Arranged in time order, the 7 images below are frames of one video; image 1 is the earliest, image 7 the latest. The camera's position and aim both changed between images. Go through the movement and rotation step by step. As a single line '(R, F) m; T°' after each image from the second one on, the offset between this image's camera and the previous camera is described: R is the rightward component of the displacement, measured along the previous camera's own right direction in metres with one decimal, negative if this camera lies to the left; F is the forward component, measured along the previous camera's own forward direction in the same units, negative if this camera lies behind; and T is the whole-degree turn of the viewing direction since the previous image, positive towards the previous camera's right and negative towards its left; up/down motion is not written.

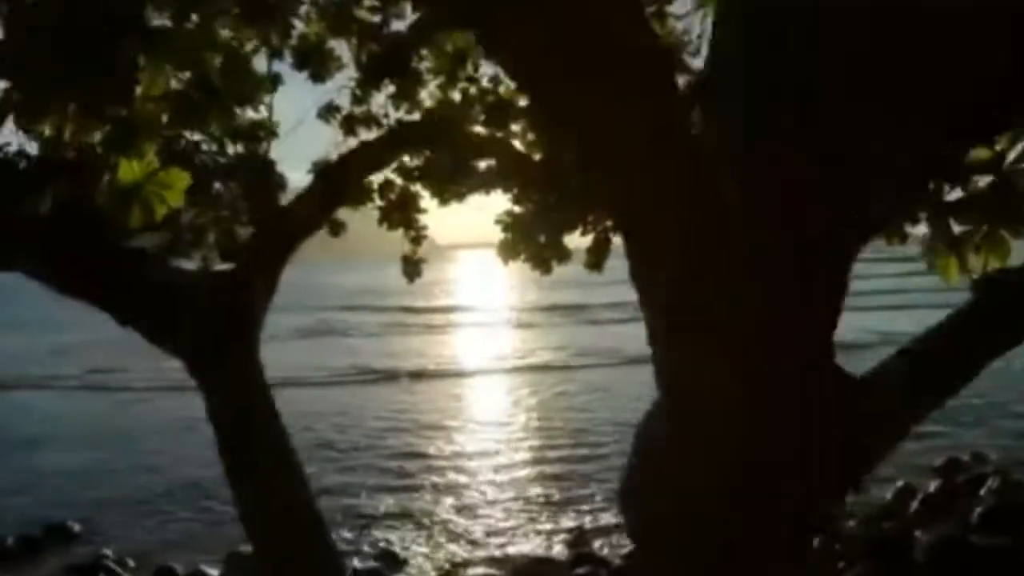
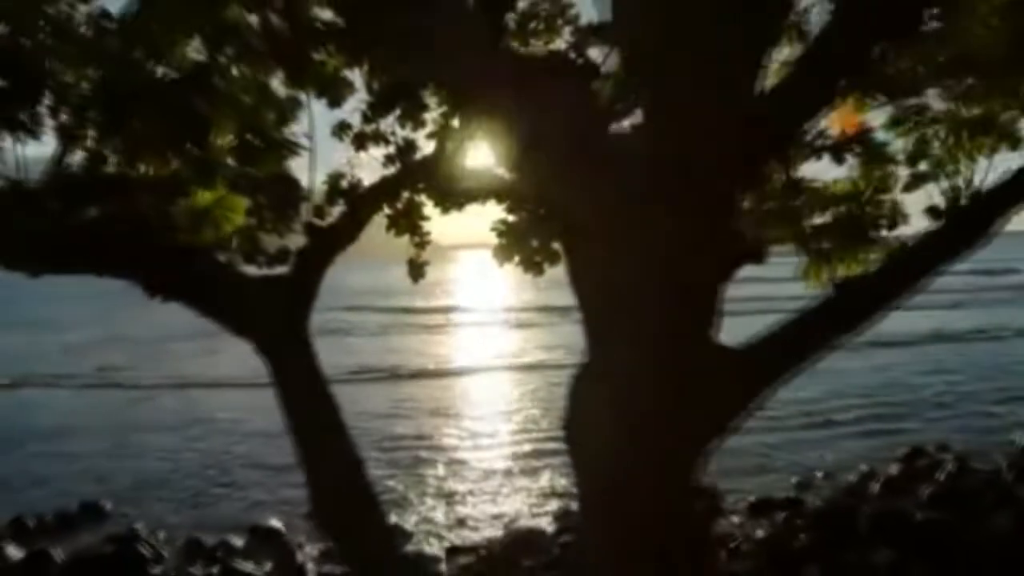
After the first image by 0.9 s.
(+0.1, -1.2) m; 0°
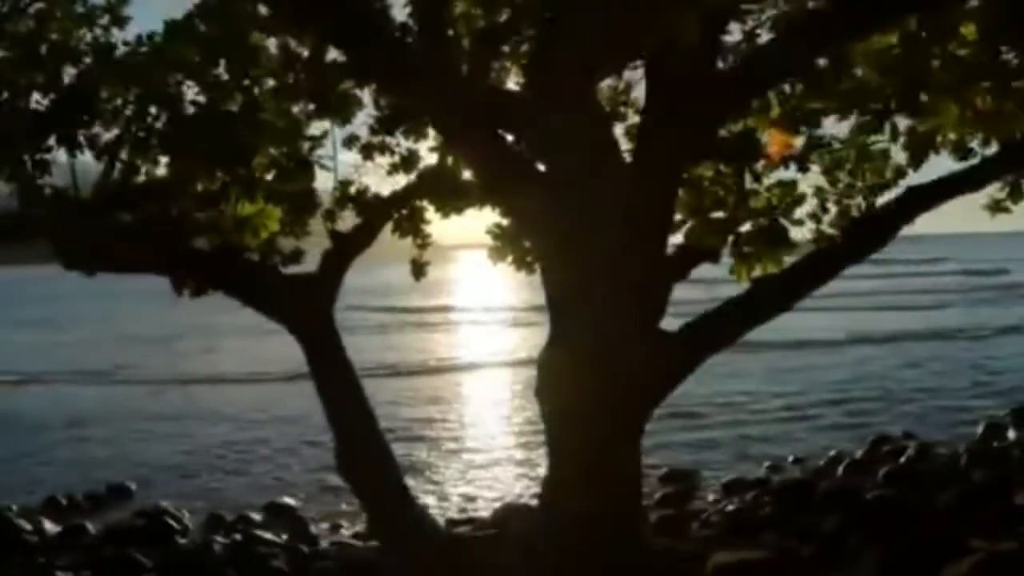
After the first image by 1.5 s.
(+0.1, -1.2) m; 0°
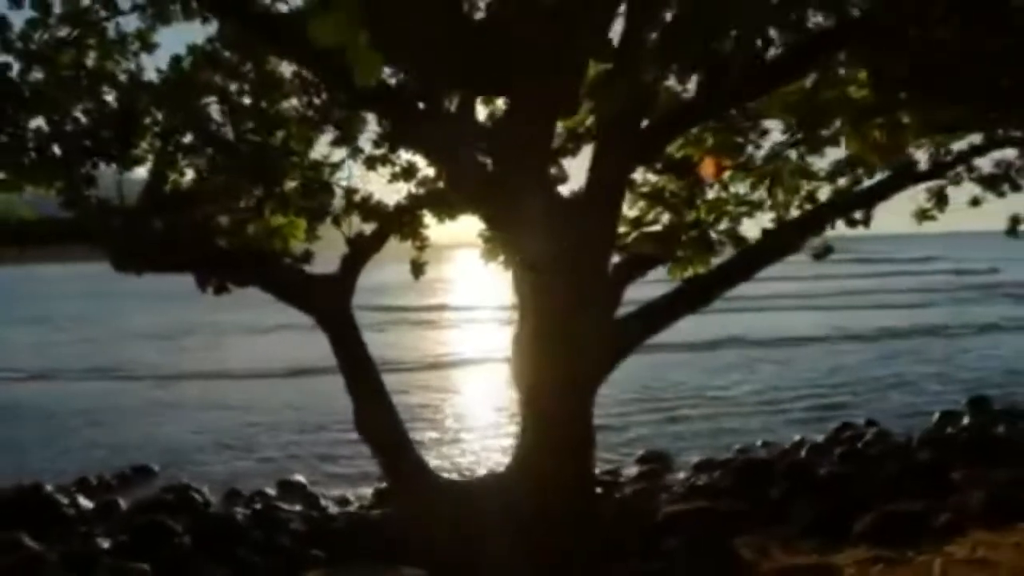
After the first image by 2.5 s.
(+0.1, -1.4) m; 0°
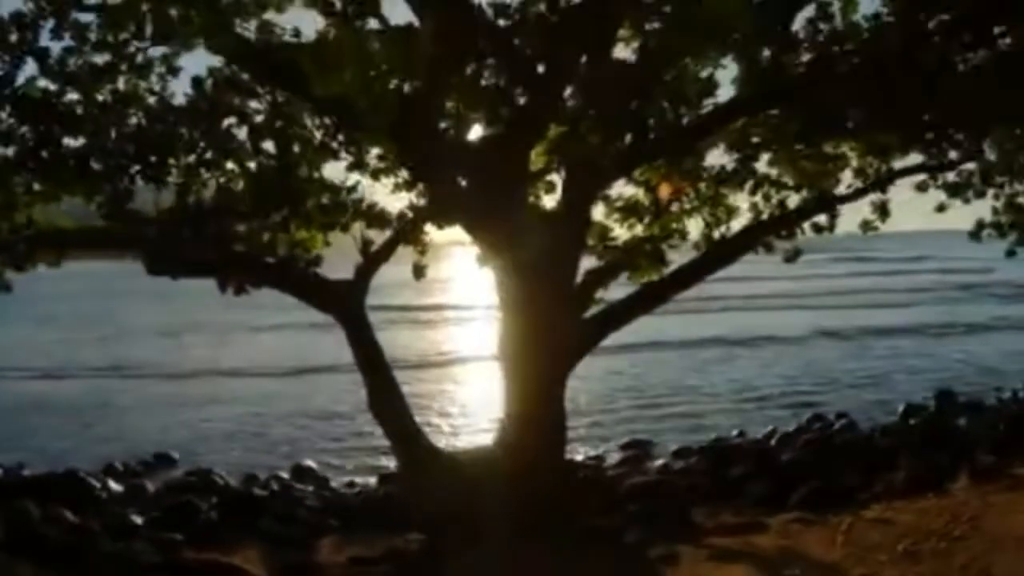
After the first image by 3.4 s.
(+0.1, -1.4) m; 0°
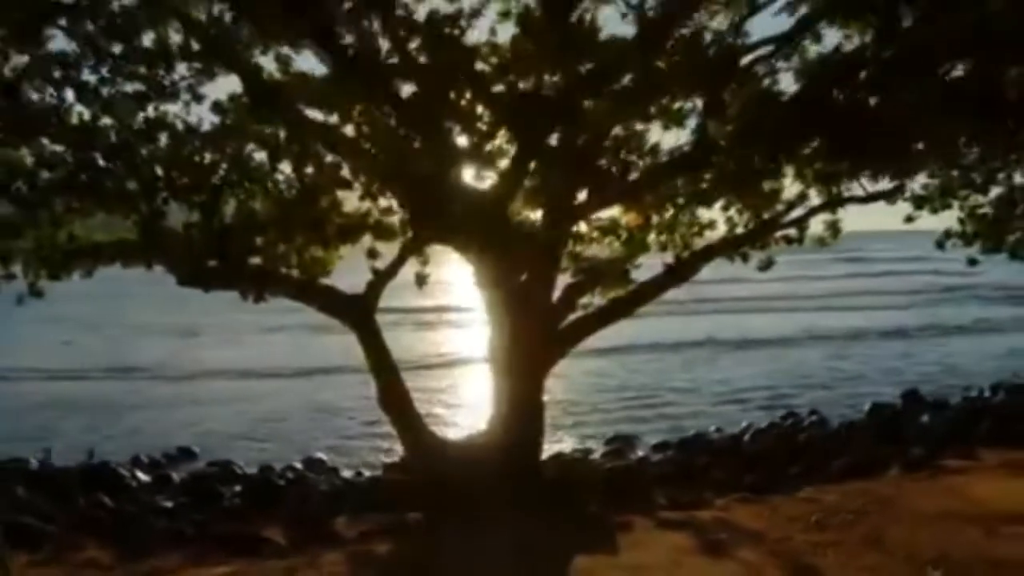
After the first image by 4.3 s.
(+0.1, -1.6) m; 0°
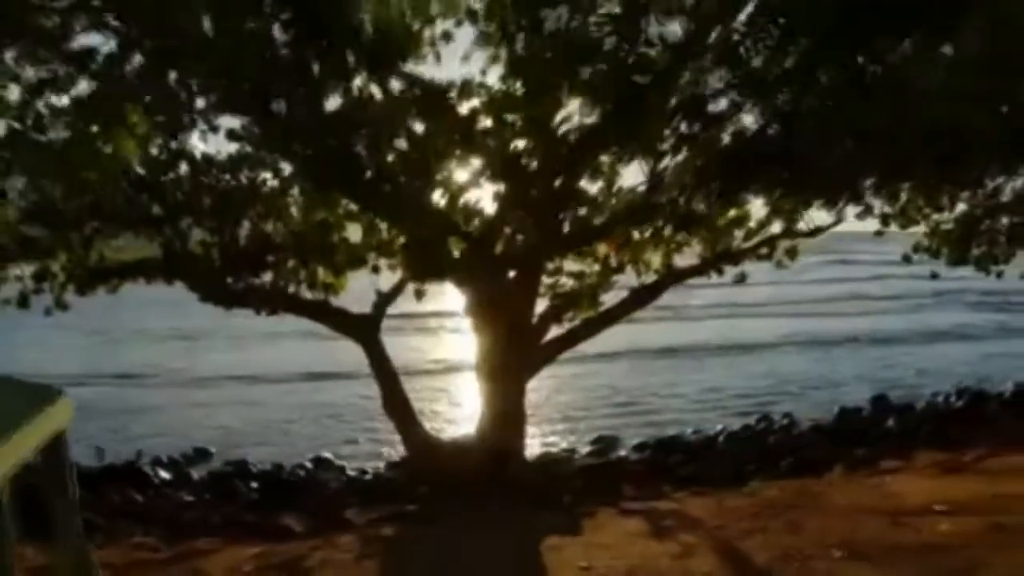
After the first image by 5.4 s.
(+0.2, -1.6) m; 0°
